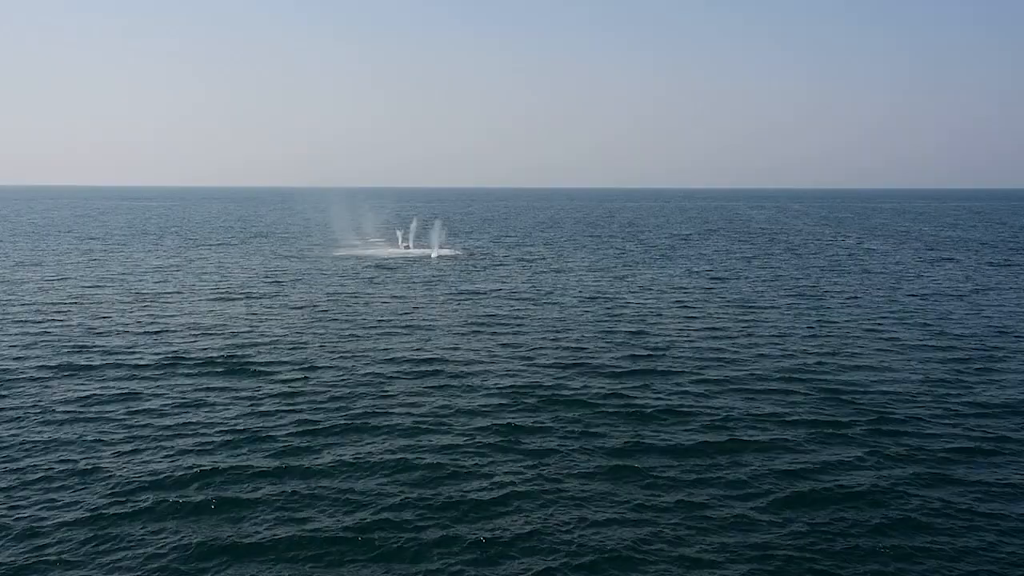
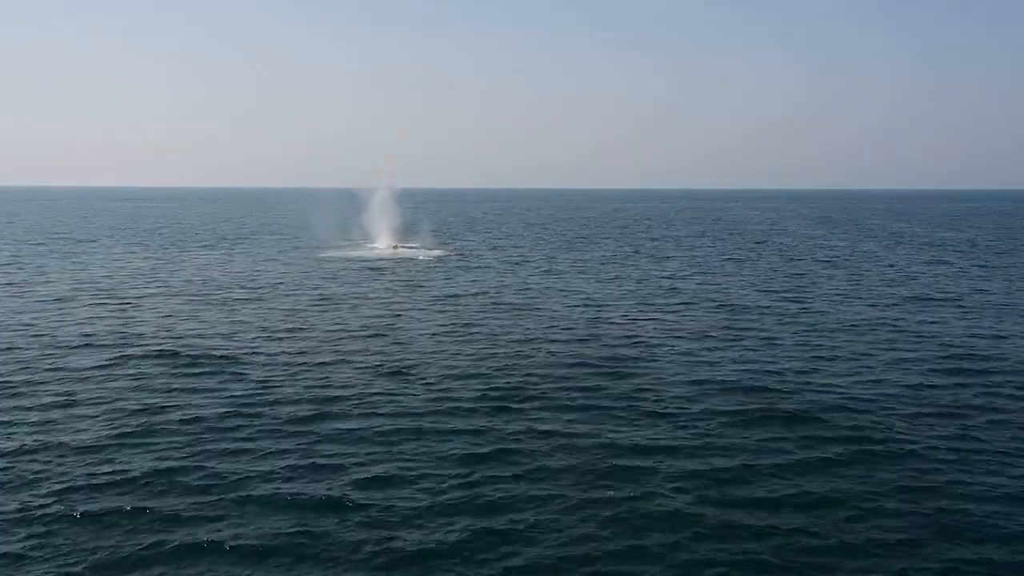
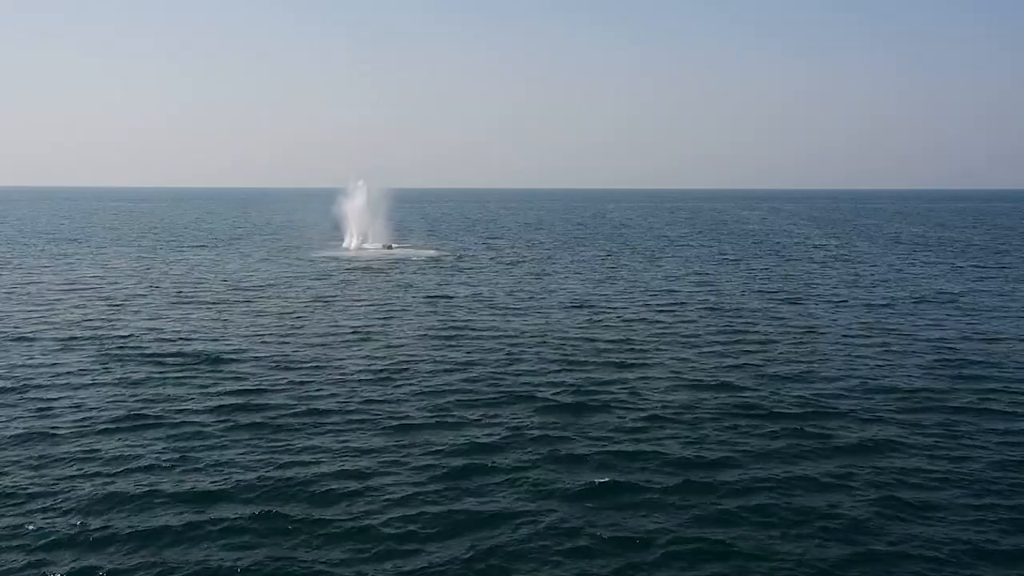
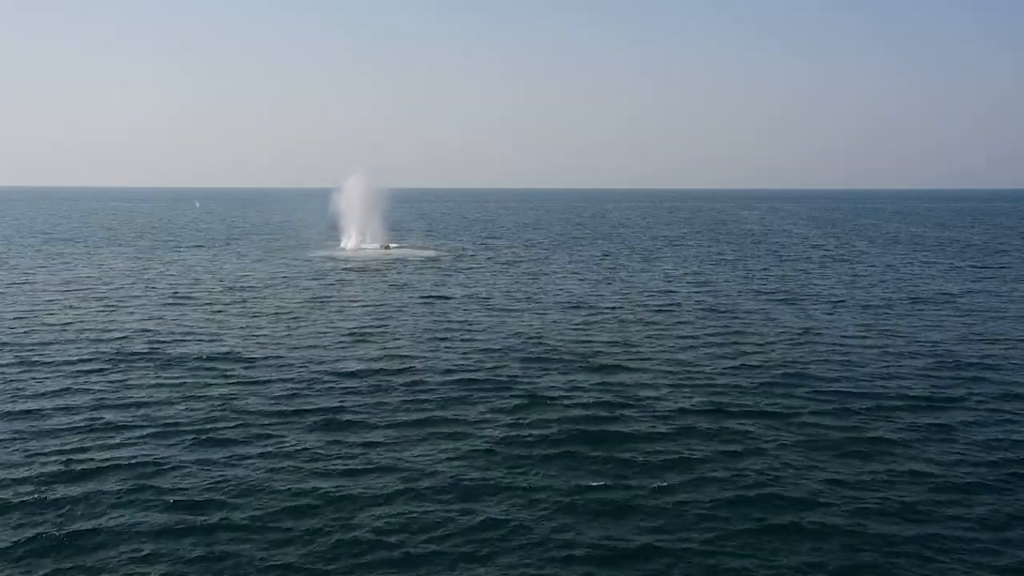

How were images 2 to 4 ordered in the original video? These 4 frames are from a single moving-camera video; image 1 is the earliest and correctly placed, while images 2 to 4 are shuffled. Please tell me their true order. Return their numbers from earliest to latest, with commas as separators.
2, 3, 4
